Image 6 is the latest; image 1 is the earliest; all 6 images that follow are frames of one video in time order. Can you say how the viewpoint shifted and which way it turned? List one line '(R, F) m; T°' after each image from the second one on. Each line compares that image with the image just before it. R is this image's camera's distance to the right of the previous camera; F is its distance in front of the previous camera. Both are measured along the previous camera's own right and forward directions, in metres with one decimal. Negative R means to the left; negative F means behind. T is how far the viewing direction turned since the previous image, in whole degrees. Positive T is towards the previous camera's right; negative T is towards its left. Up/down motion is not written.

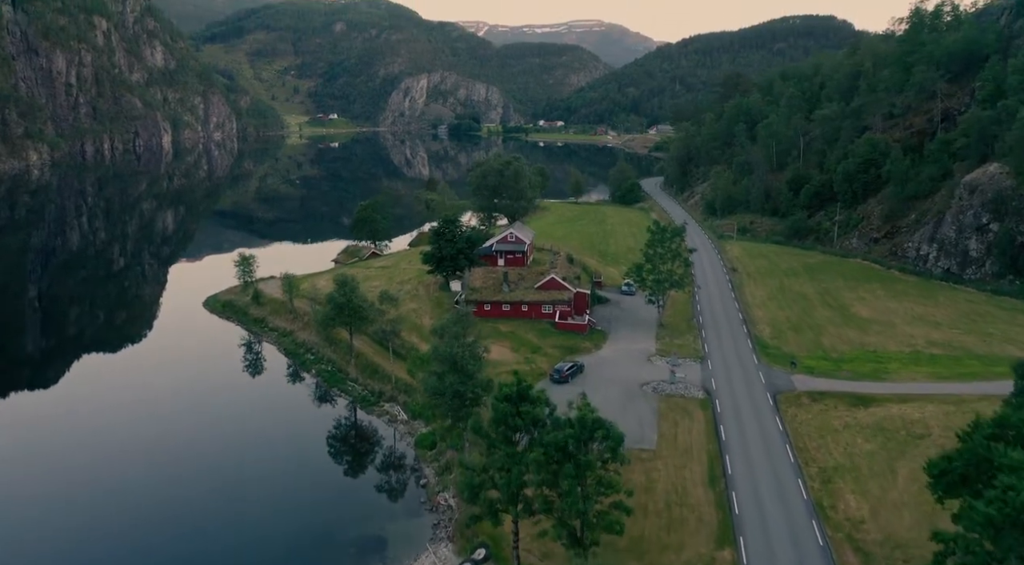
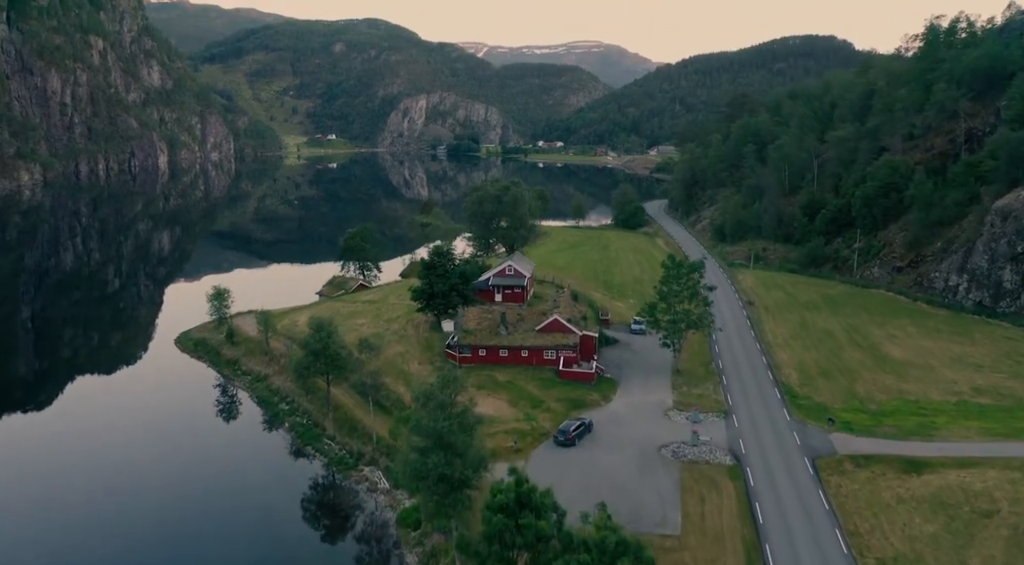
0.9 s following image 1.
(+0.1, +4.8) m; 0°
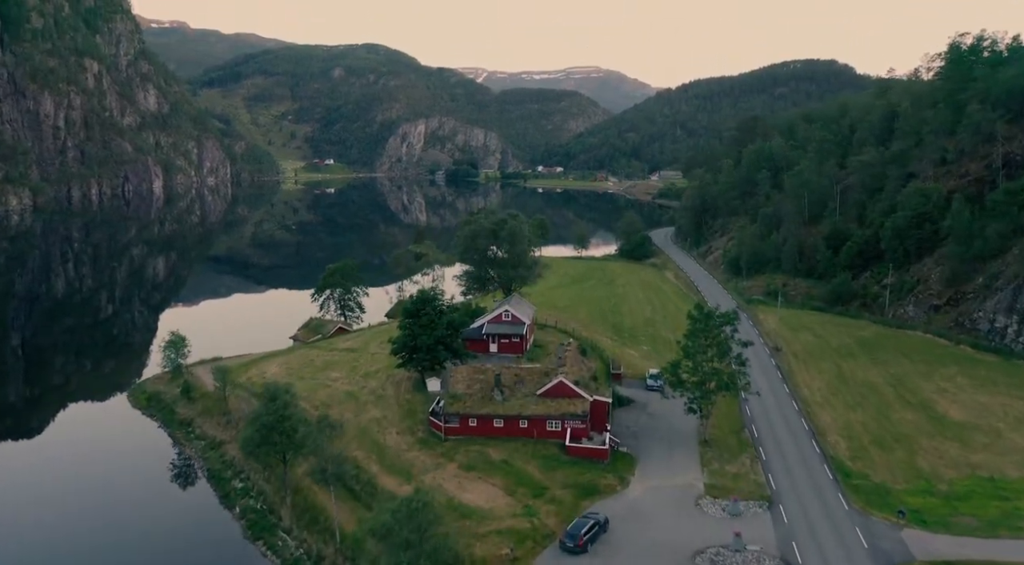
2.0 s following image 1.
(+0.1, +6.4) m; 0°
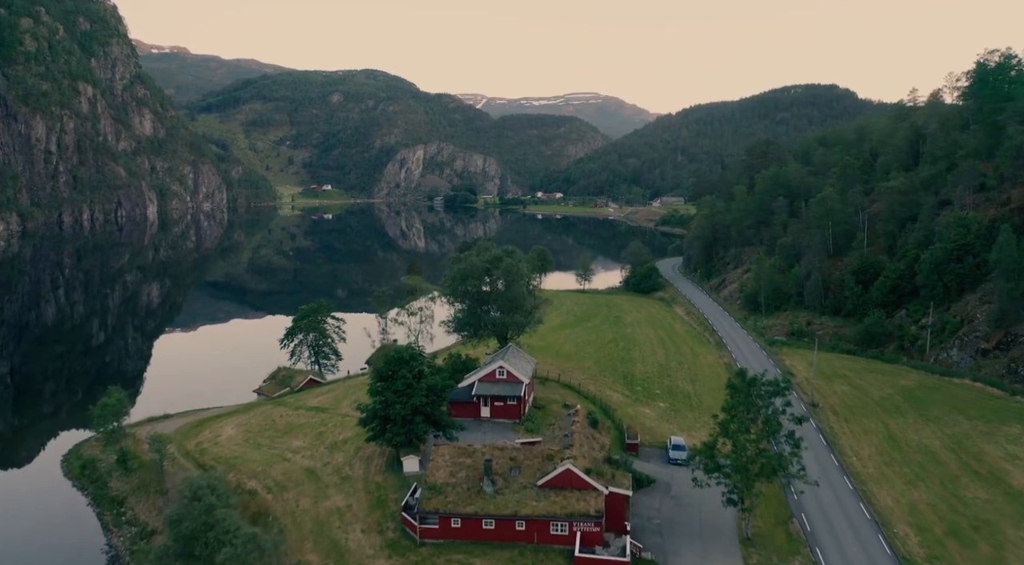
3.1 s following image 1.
(+0.2, +6.7) m; 0°
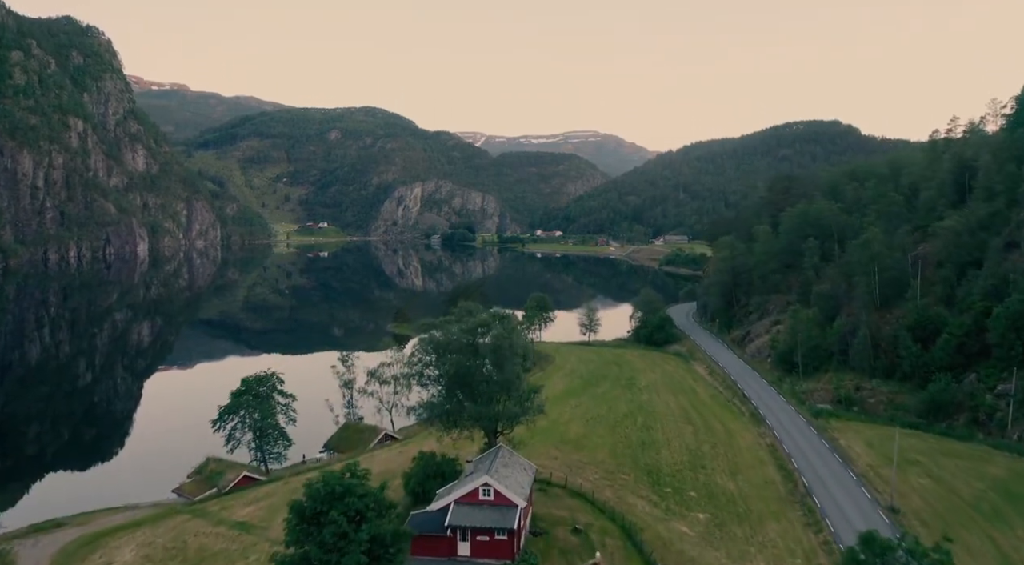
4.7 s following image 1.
(+0.3, +9.9) m; 0°
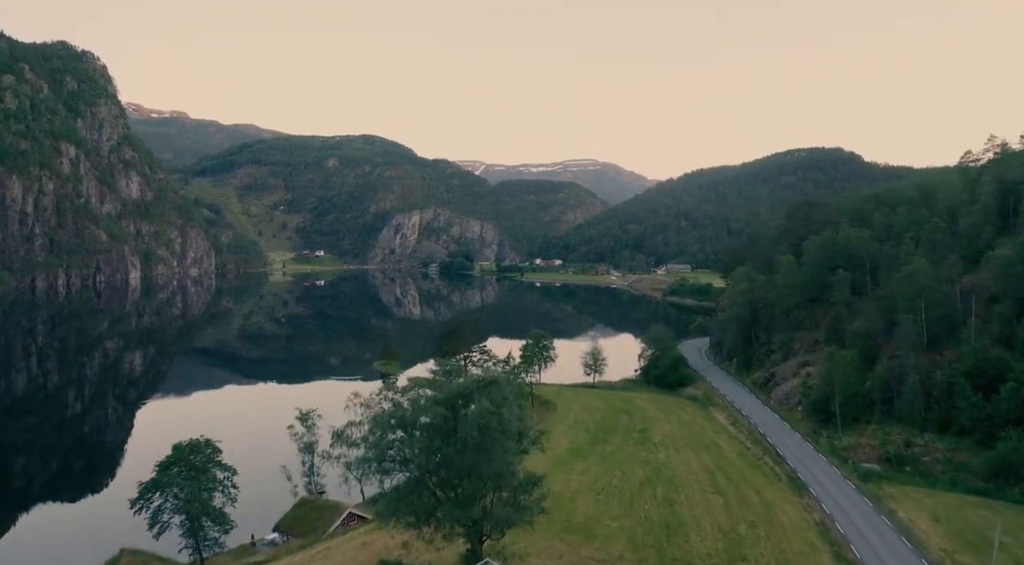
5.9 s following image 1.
(+0.3, +7.4) m; 0°
